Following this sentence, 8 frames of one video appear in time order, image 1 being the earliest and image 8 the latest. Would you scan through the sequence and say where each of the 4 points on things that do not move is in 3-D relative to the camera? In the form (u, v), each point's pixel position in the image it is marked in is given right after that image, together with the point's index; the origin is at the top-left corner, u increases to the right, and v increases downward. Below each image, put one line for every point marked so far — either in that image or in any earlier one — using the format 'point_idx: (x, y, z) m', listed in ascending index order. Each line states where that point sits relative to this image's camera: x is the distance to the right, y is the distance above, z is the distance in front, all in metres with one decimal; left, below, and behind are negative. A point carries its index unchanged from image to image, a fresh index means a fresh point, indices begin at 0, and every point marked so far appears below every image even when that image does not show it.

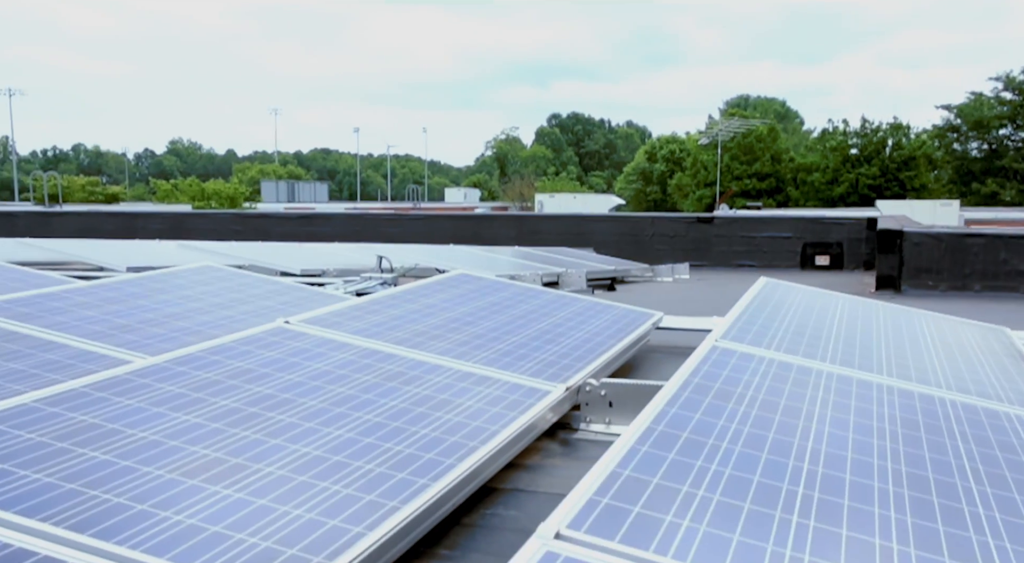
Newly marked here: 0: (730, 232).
0: (+4.1, +1.0, +17.5) m
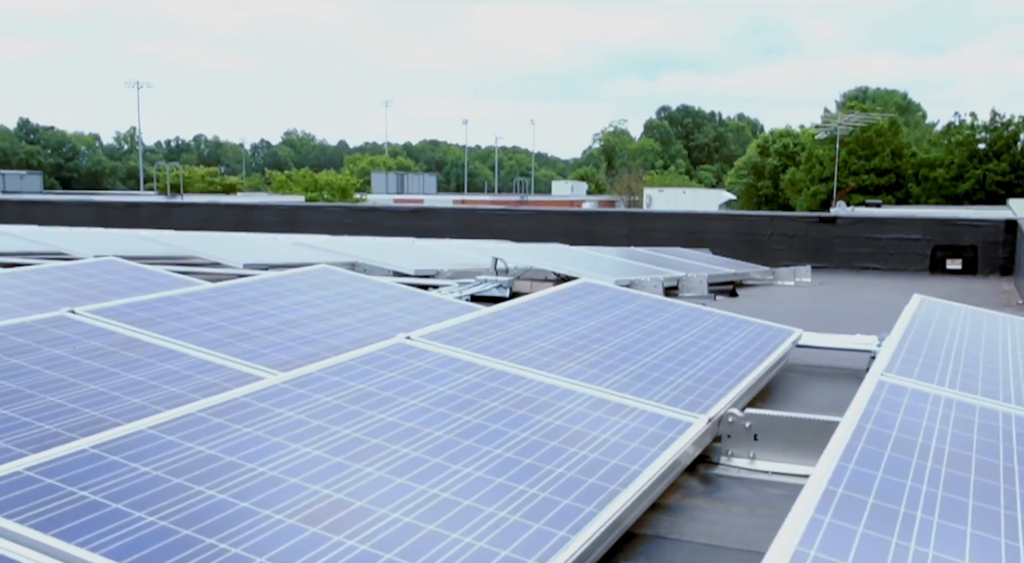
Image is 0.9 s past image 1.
0: (+6.1, +0.9, +16.5) m
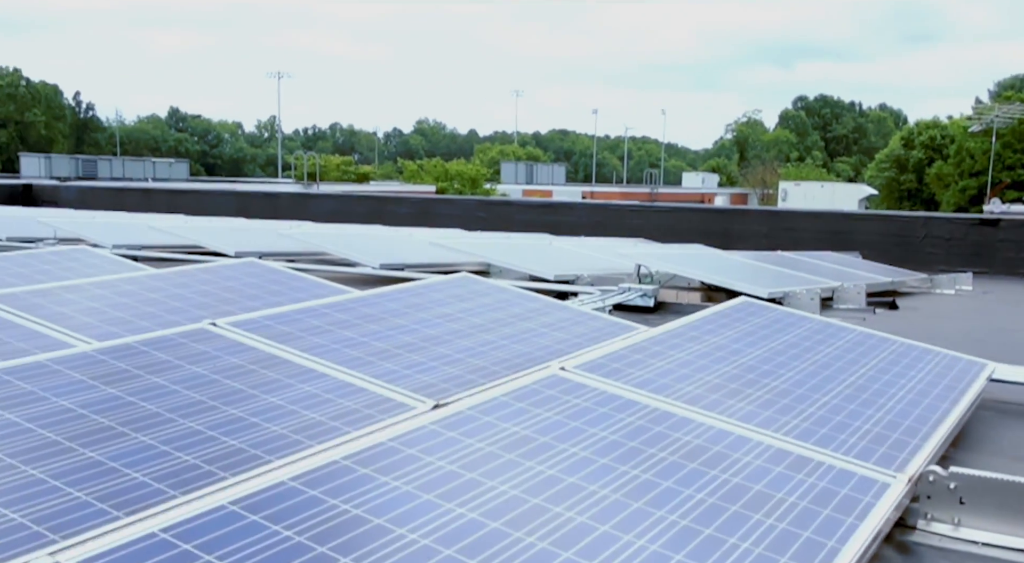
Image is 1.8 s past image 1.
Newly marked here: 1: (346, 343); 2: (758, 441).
0: (+8.4, +0.7, +15.1) m
1: (-1.0, -0.4, +5.4) m
2: (+1.1, -0.7, +4.1) m
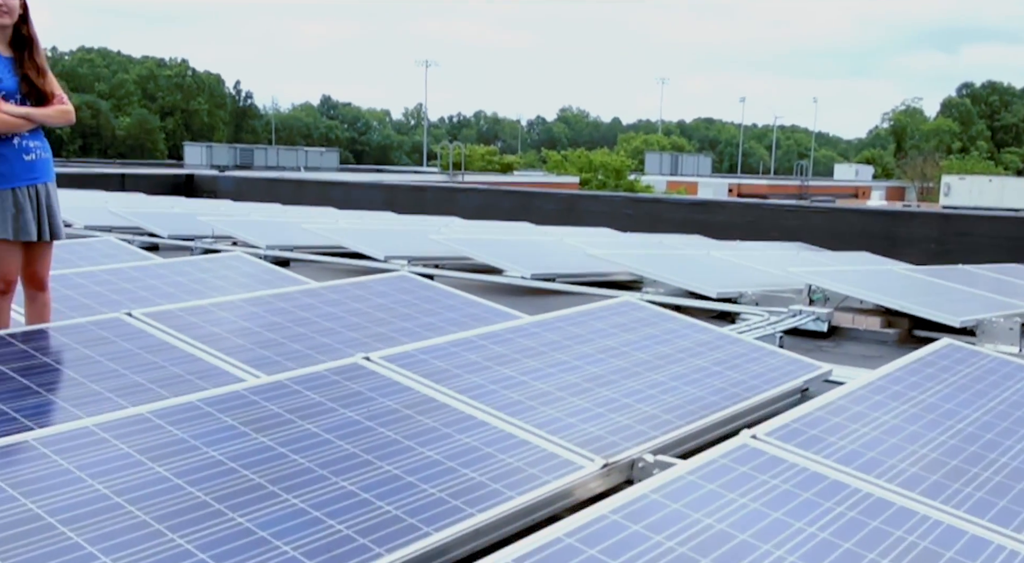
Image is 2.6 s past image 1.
0: (+10.7, +0.3, +13.2) m
1: (0.0, -0.5, +5.0) m
2: (+1.8, -1.0, +3.4) m
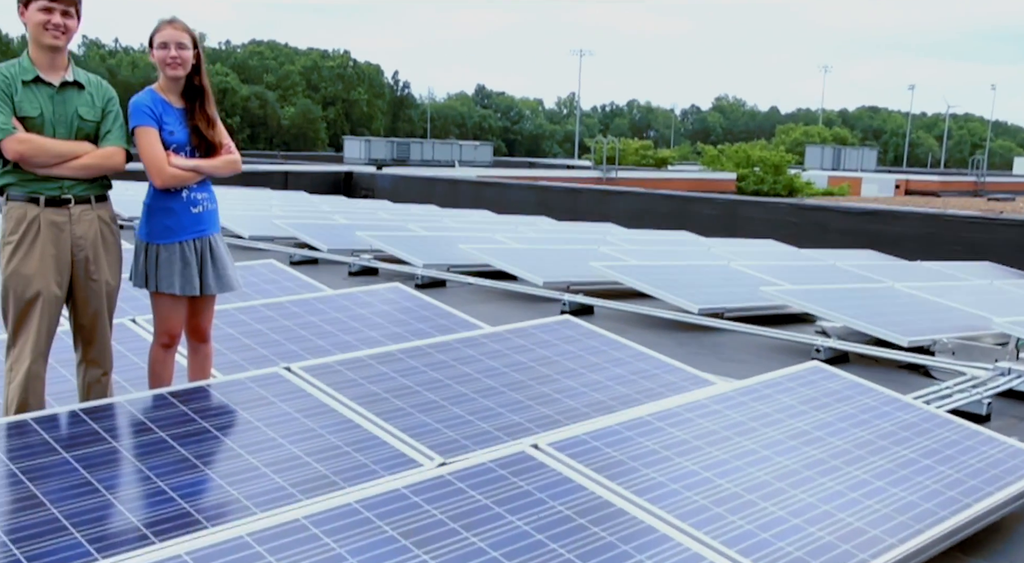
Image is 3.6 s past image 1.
0: (+12.8, -0.4, +10.8) m
1: (+0.8, -1.0, +4.4) m
2: (+2.4, -1.5, +2.6) m
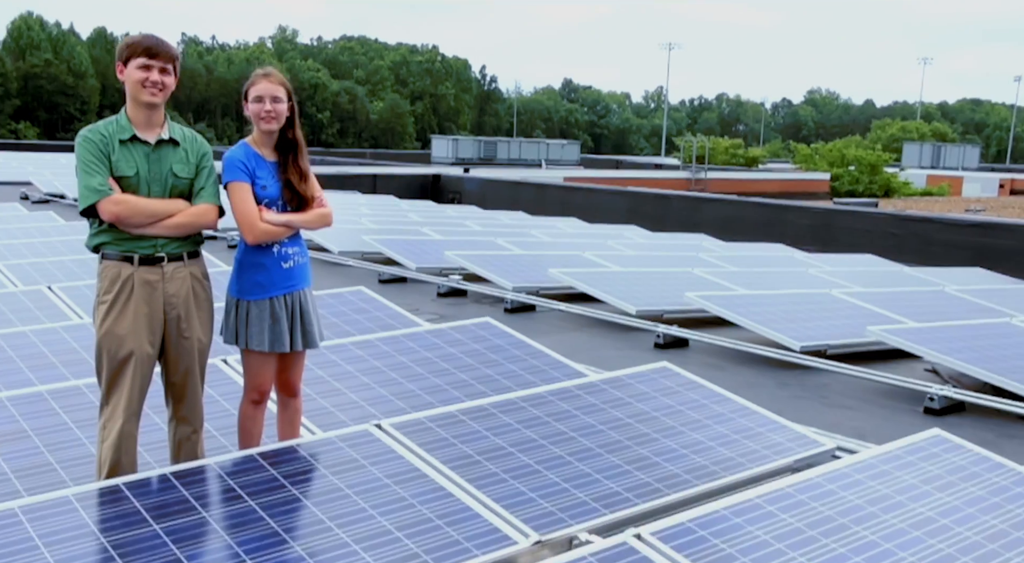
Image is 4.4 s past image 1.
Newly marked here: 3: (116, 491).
0: (+13.7, -0.9, +9.4) m
1: (+1.3, -1.3, +4.1) m
2: (+2.7, -1.9, +2.1) m
3: (-1.9, -1.0, +4.4) m
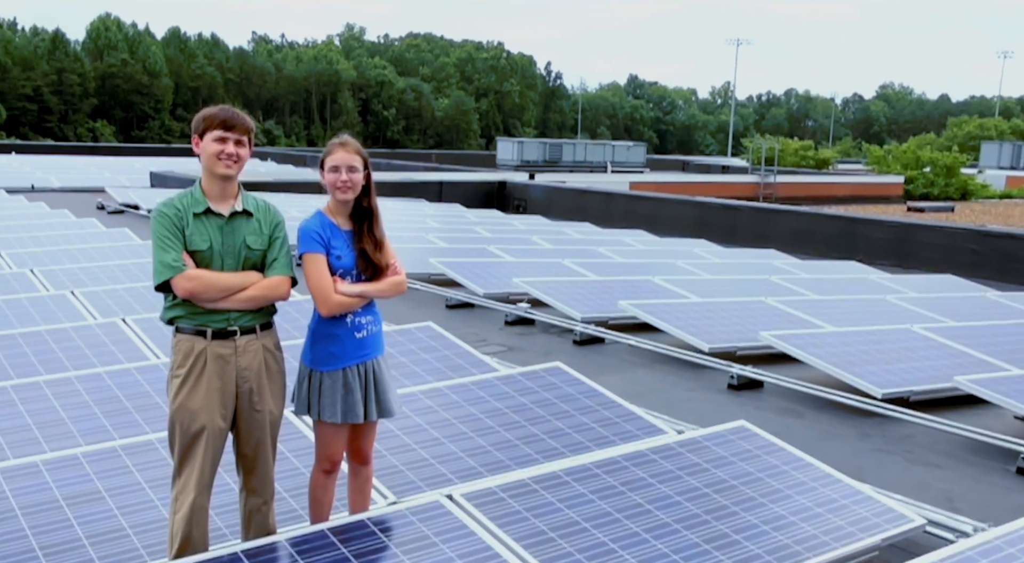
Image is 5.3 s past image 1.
0: (+14.4, -1.5, +8.3) m
1: (+1.6, -1.8, +3.8) m
2: (+2.9, -2.4, +1.8) m
3: (-1.6, -1.4, +4.4) m
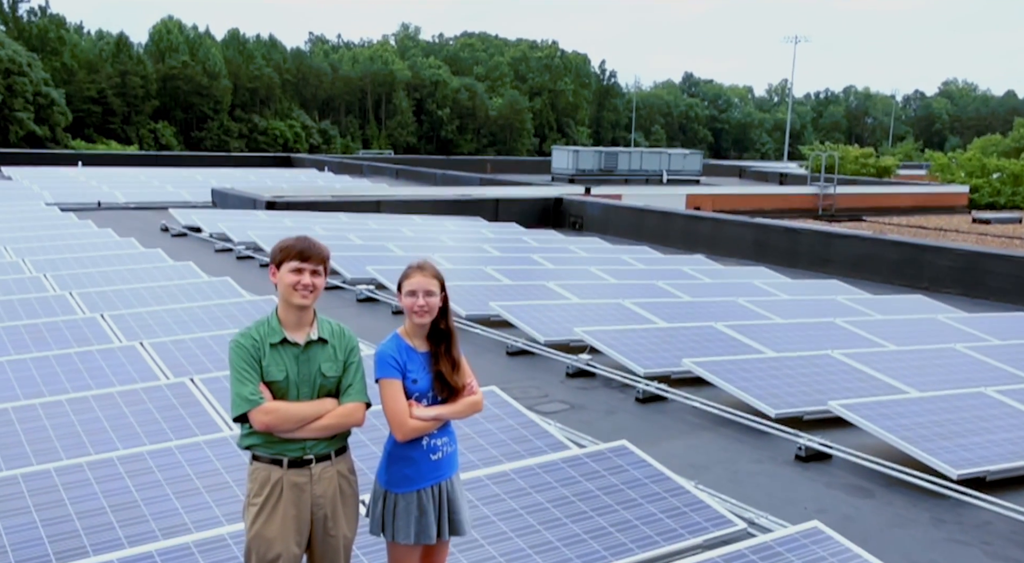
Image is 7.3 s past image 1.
0: (+14.9, -2.4, +7.5) m
1: (+1.9, -2.5, +3.7) m
2: (+3.1, -3.1, +1.6) m
3: (-1.2, -2.0, +4.4) m
